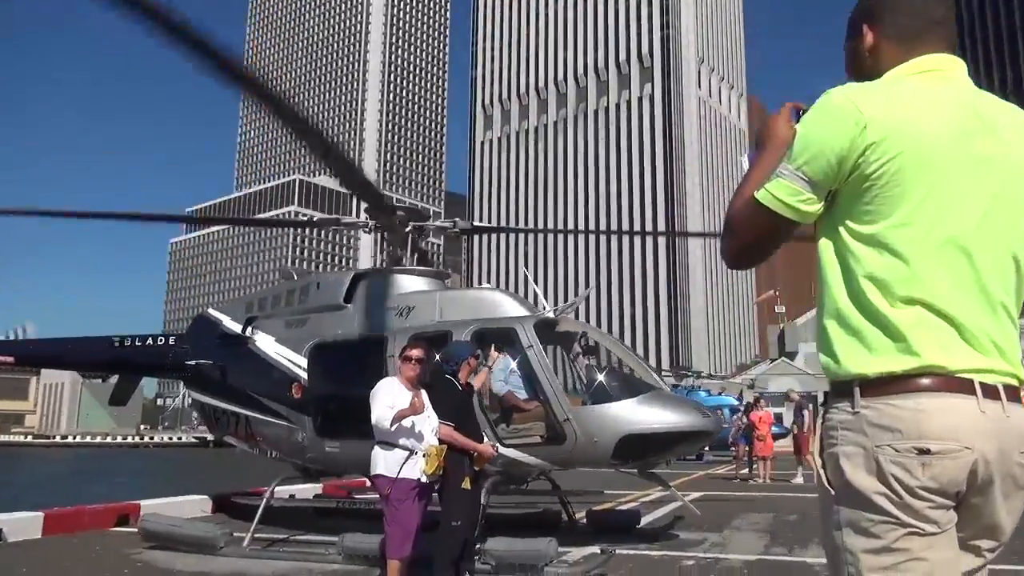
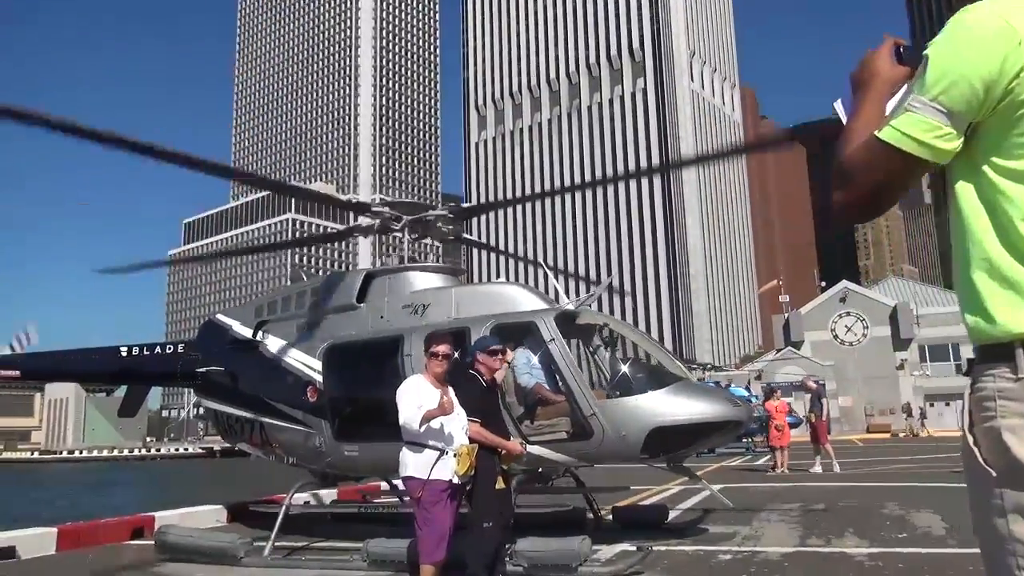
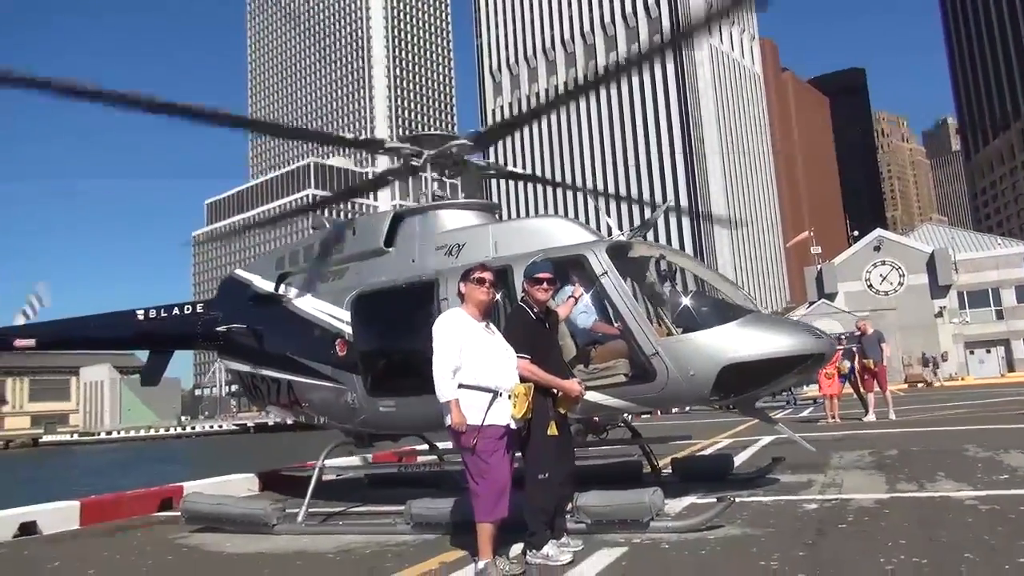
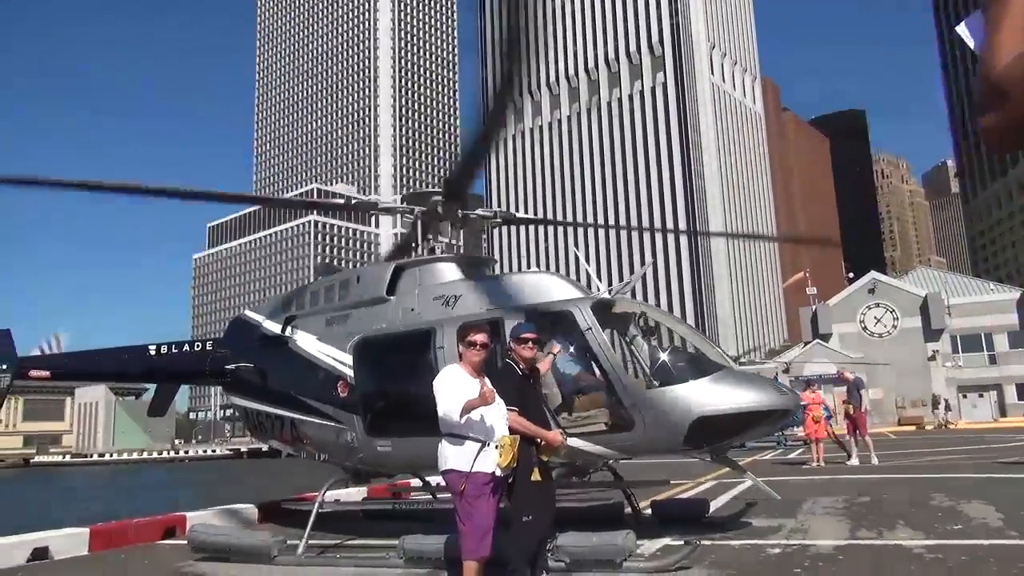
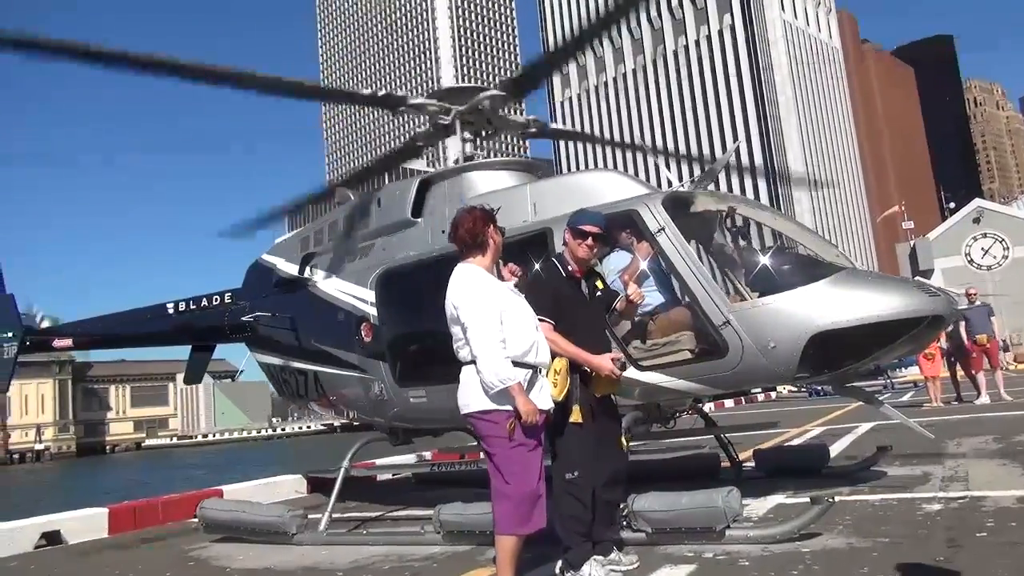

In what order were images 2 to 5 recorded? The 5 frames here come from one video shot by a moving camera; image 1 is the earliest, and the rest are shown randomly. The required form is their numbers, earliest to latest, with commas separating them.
2, 4, 3, 5
